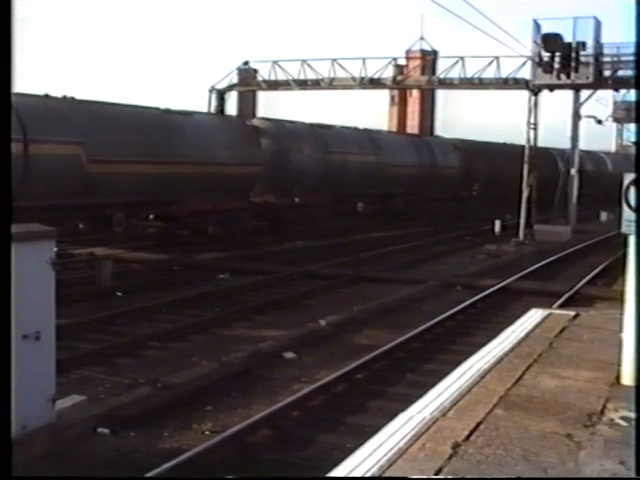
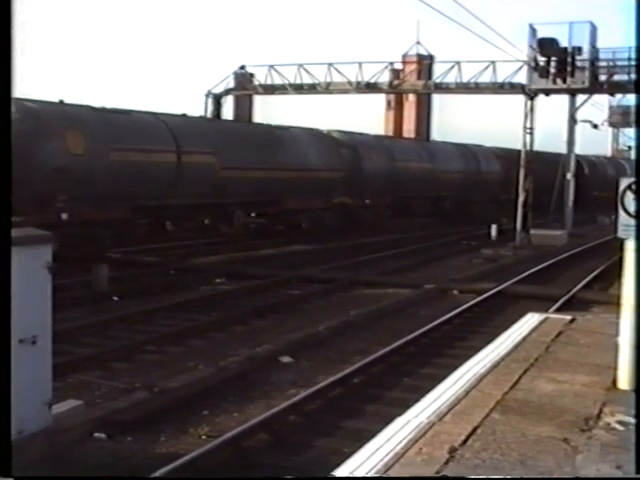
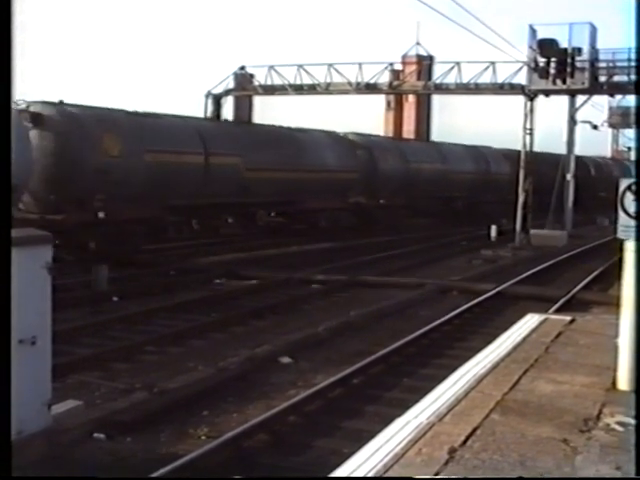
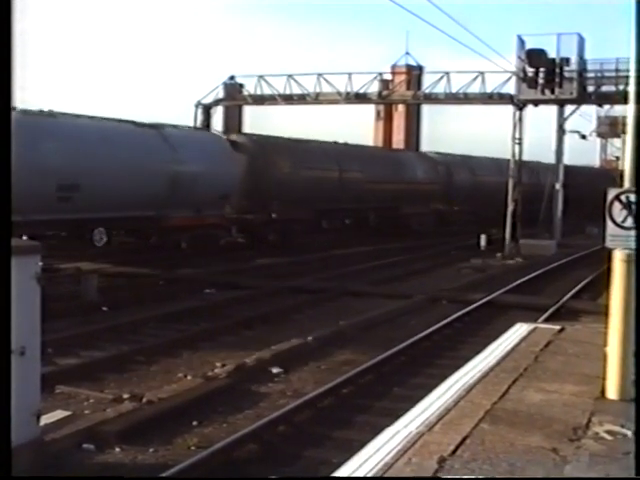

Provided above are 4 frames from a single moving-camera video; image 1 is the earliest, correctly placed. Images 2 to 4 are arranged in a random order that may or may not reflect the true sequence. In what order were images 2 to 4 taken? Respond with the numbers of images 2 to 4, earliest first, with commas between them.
2, 3, 4
